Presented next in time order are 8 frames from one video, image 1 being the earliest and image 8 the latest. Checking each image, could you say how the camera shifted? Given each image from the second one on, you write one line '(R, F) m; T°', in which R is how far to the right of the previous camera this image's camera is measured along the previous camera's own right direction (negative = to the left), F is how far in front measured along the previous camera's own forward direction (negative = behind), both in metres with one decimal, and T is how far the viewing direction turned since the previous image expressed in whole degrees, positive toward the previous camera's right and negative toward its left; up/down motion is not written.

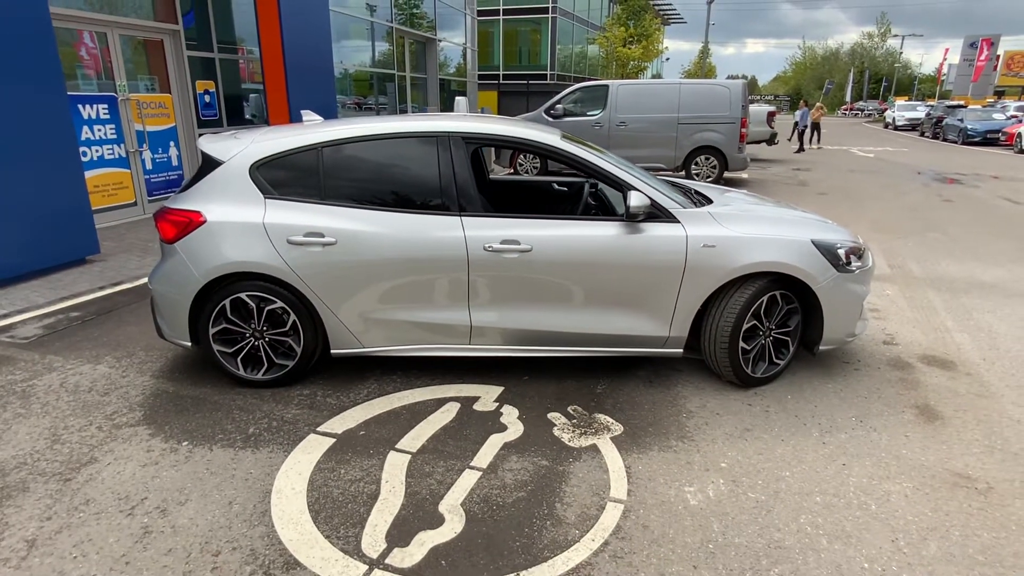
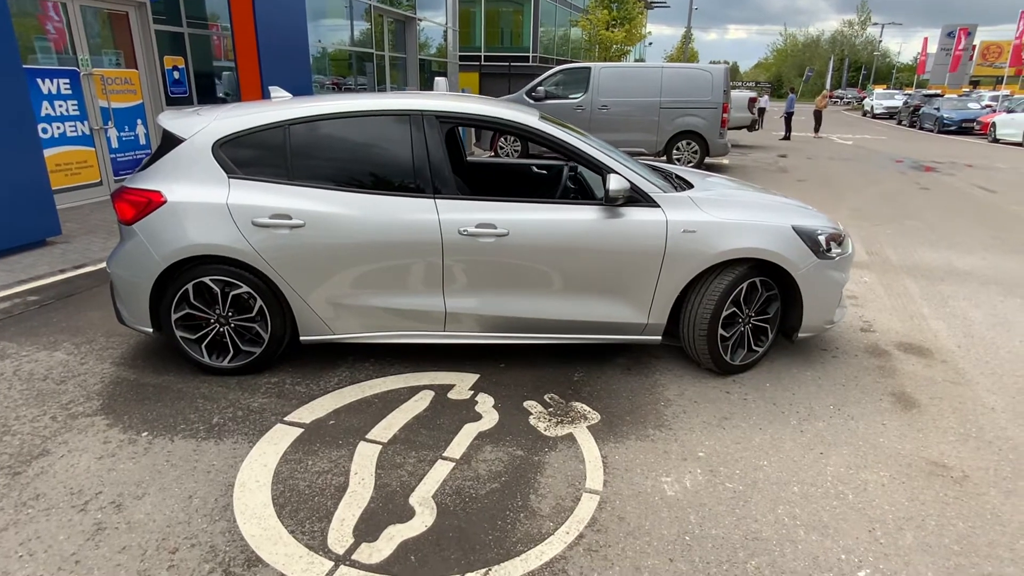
(0.0, +0.1) m; +2°
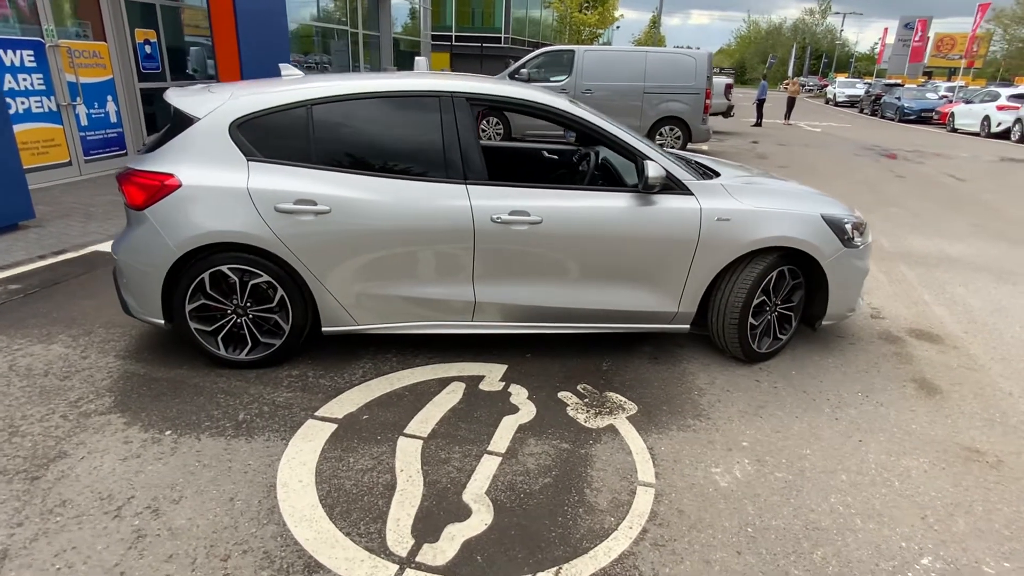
(-0.4, +0.1) m; +3°
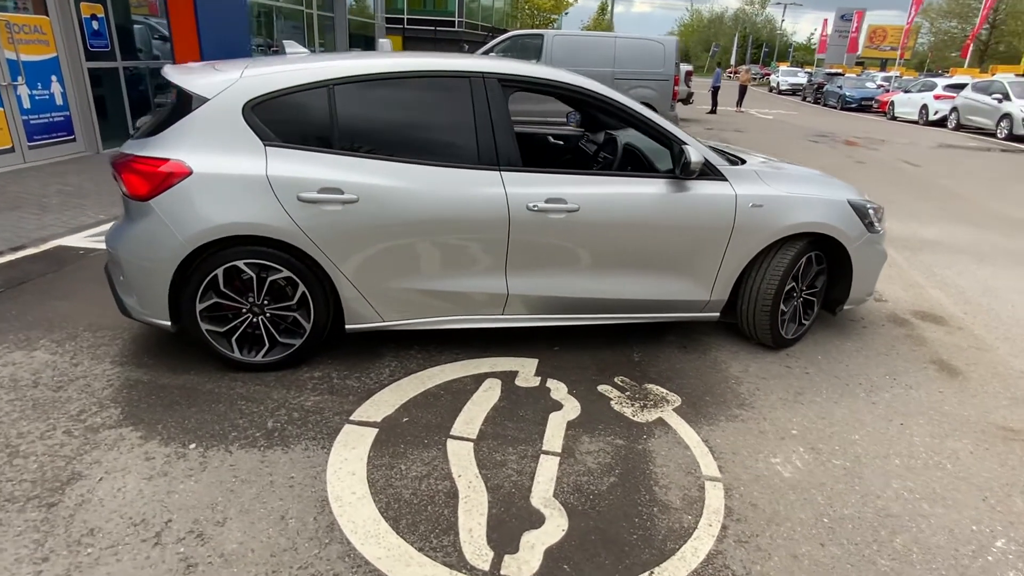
(-0.5, +0.2) m; +5°
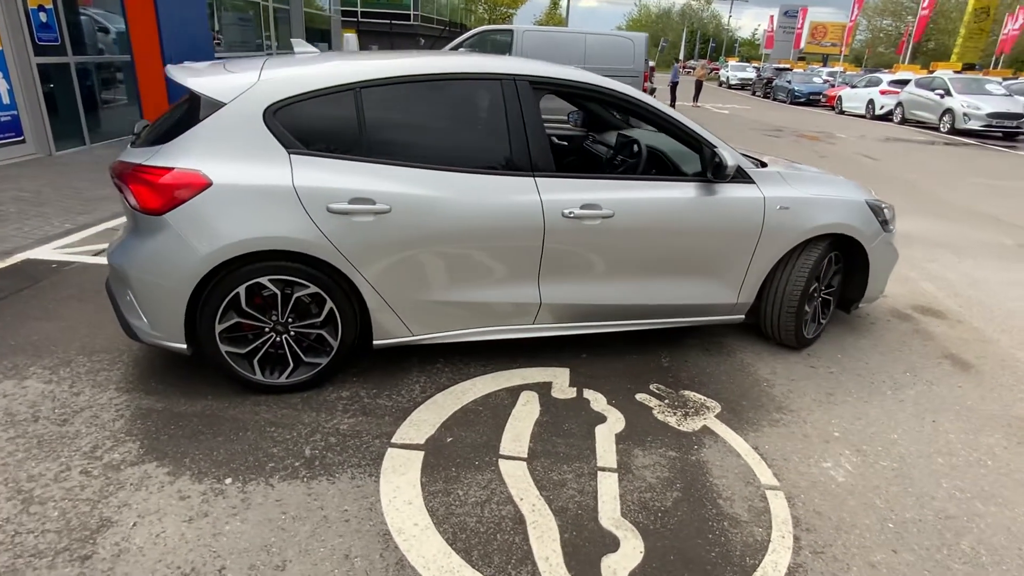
(-0.4, +0.1) m; +4°
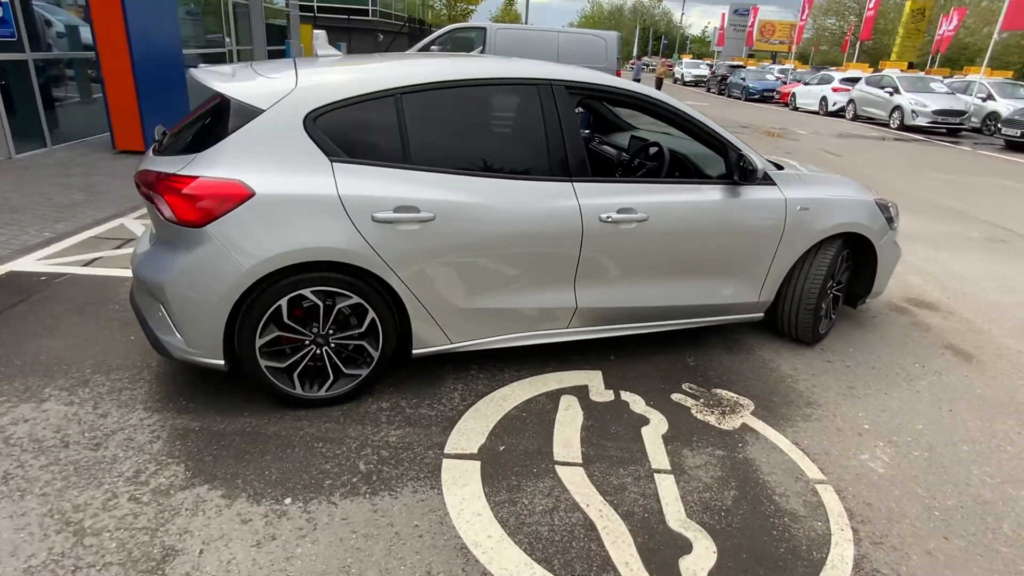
(-0.4, 0.0) m; +4°
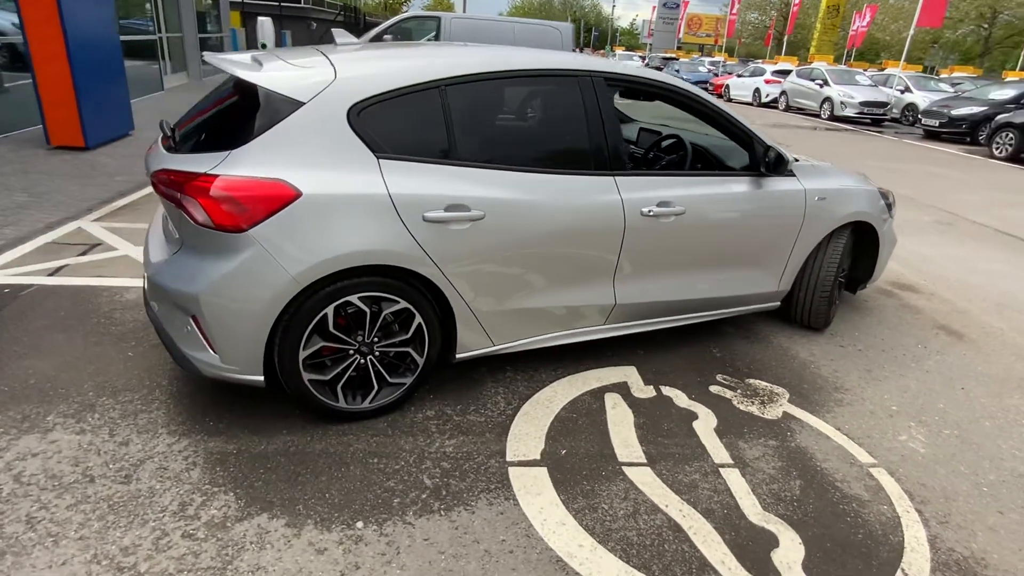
(-0.5, +0.1) m; +6°
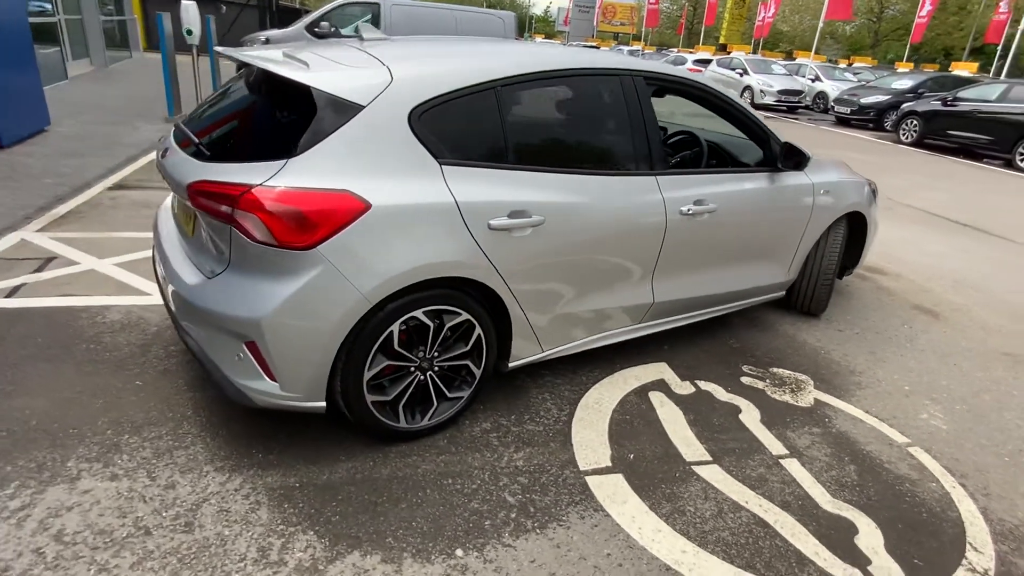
(-0.6, +0.1) m; +7°
